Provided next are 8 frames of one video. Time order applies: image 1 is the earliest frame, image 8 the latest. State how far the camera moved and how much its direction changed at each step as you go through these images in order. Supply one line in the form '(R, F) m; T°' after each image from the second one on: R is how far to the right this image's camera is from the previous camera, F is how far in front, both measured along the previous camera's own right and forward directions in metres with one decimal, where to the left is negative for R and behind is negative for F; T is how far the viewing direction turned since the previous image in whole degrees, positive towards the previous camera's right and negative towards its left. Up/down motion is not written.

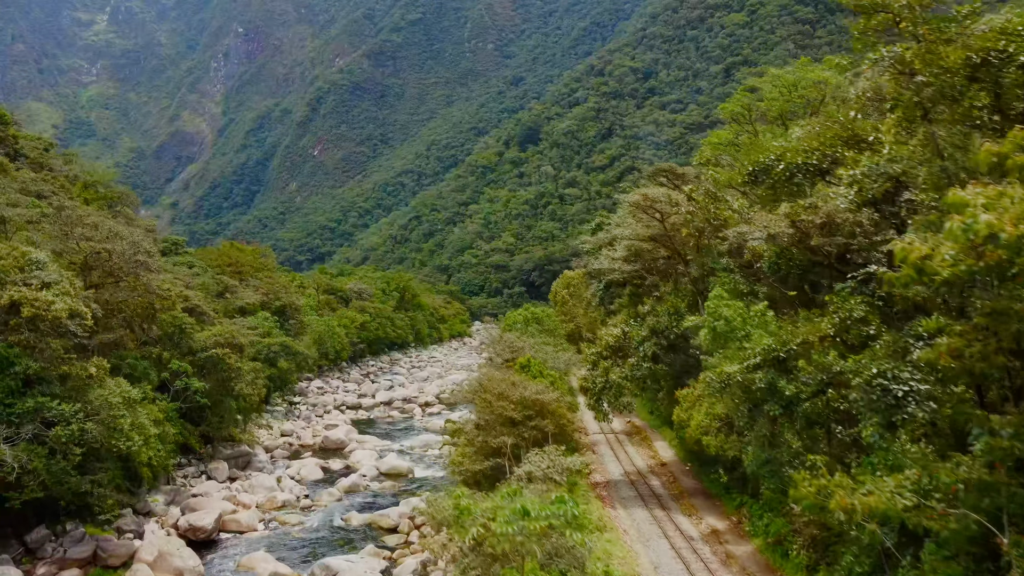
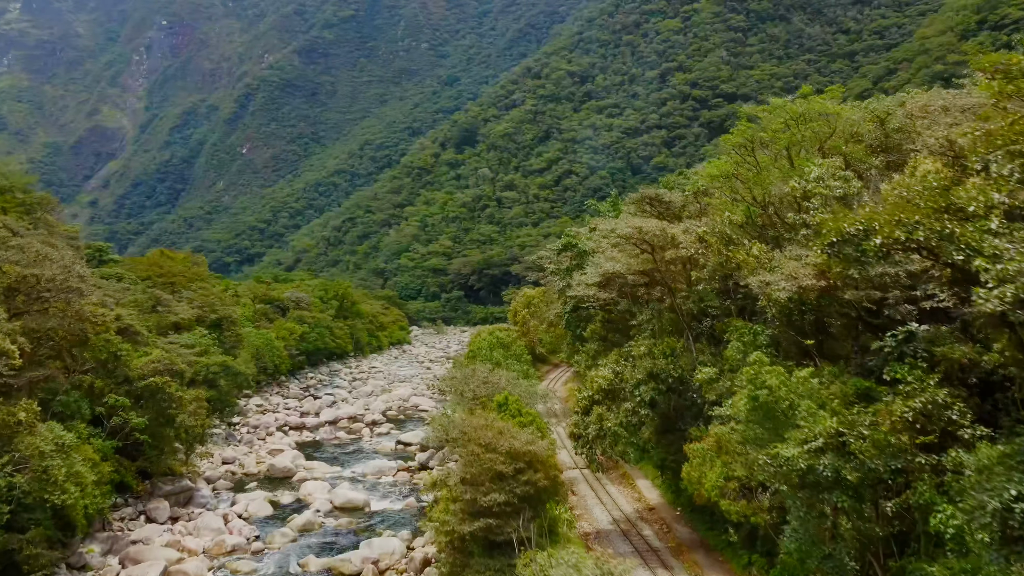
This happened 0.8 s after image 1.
(-0.5, +0.6) m; +5°
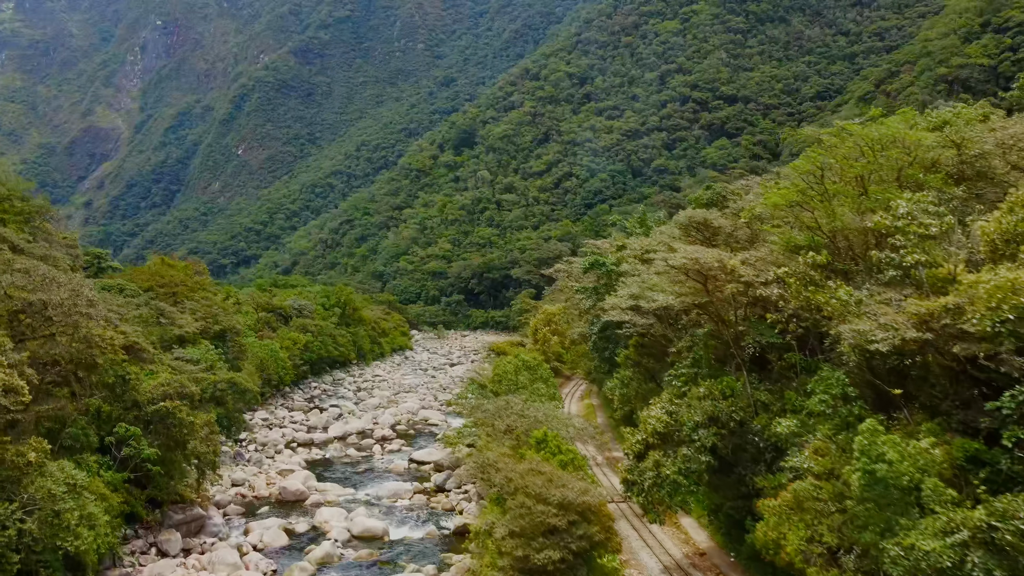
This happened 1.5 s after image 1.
(-0.4, +0.5) m; 0°
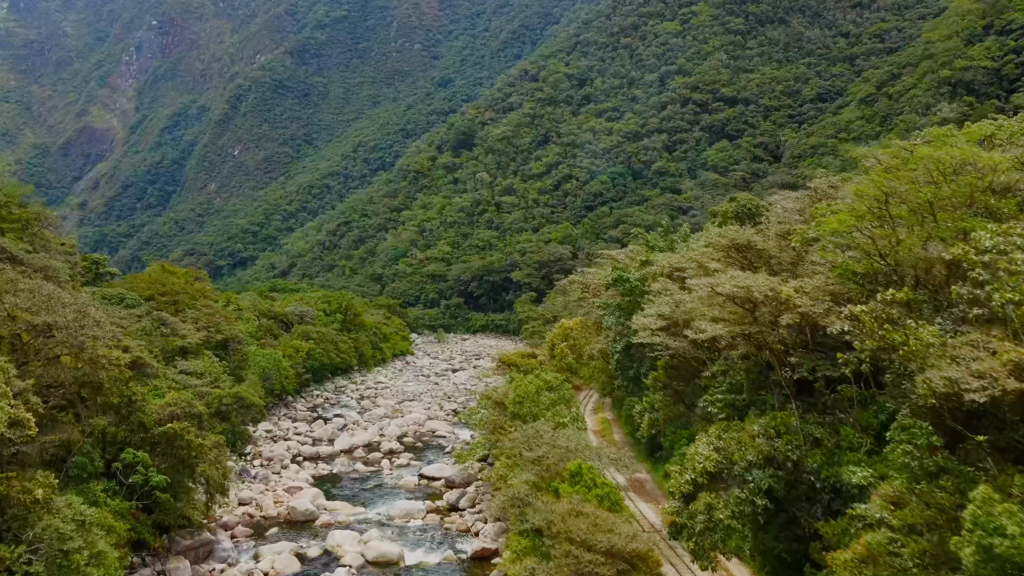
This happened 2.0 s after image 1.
(-0.4, +0.4) m; 0°
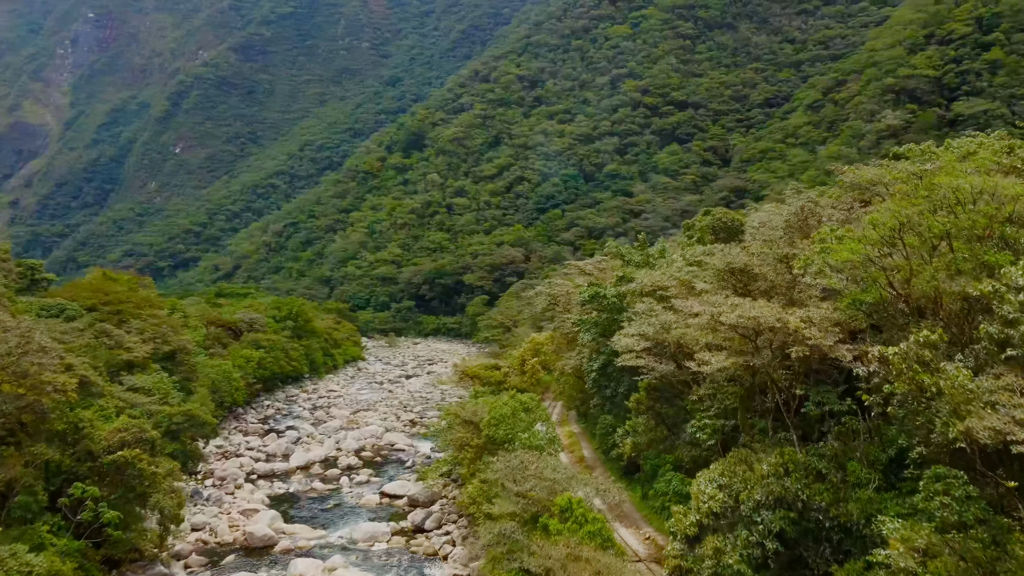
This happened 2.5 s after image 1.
(-0.3, +0.4) m; +4°
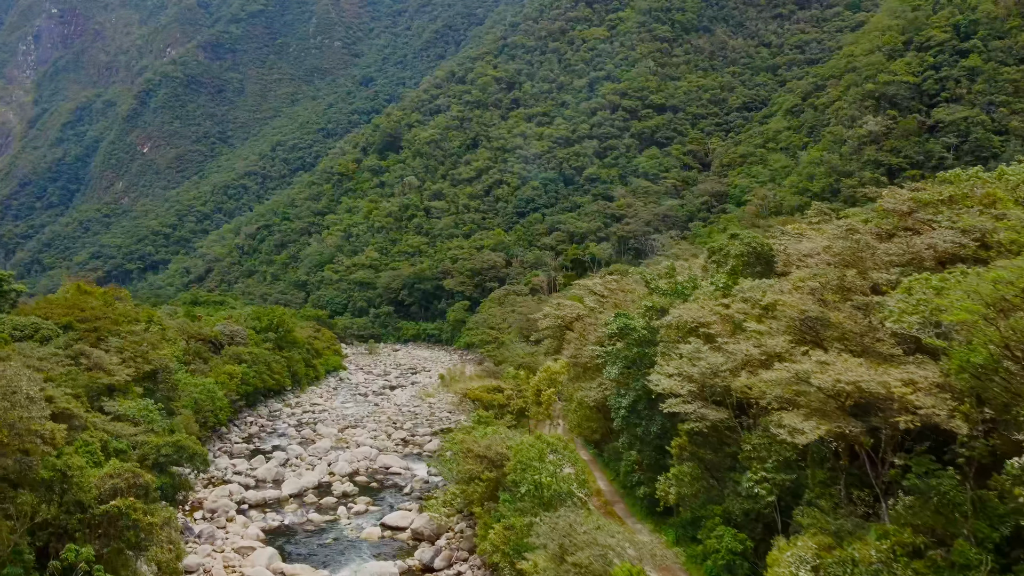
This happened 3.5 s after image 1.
(-0.7, +0.7) m; +2°
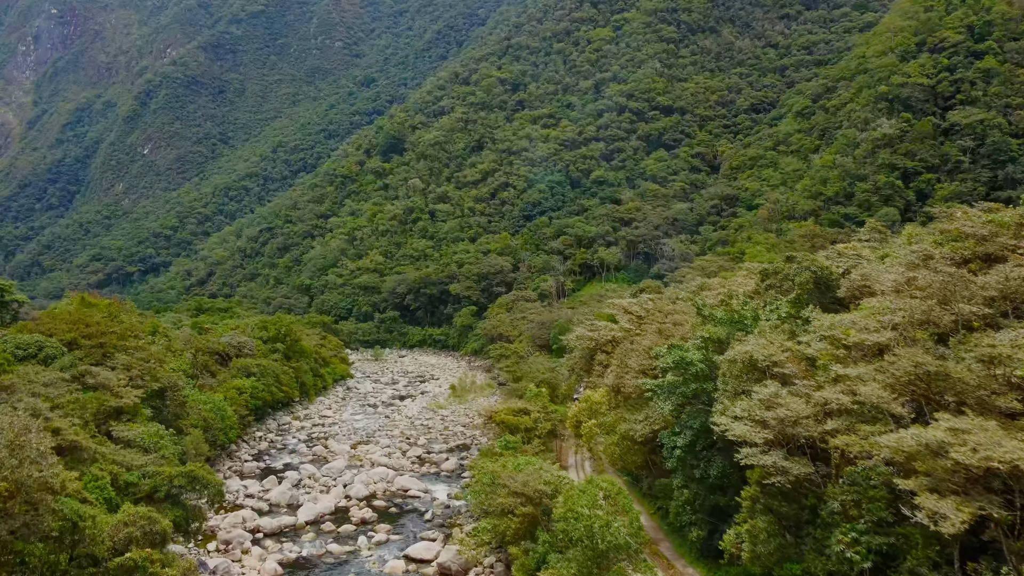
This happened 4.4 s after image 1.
(-0.6, +0.8) m; 0°
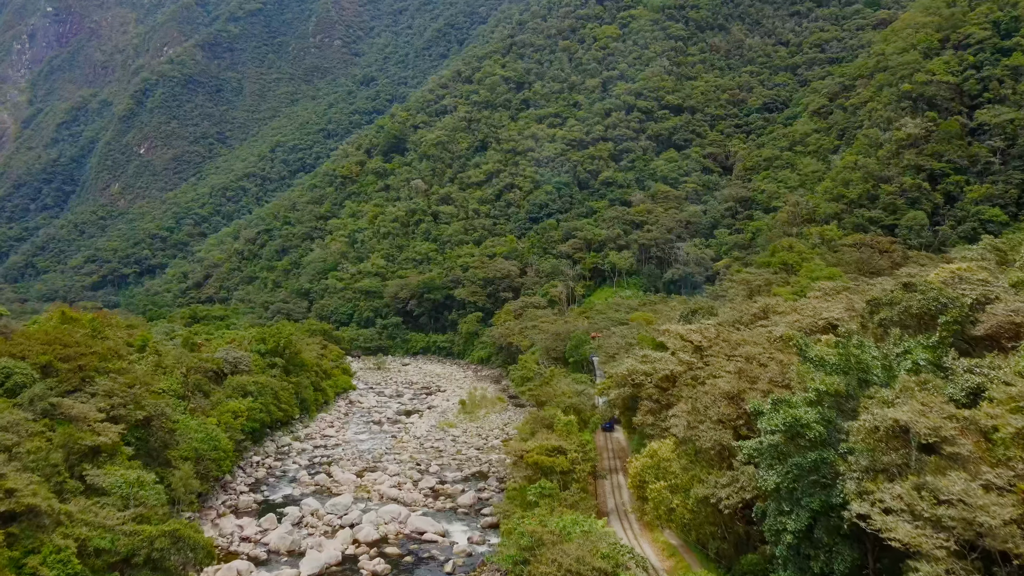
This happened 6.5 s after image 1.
(-0.6, +2.1) m; 0°
